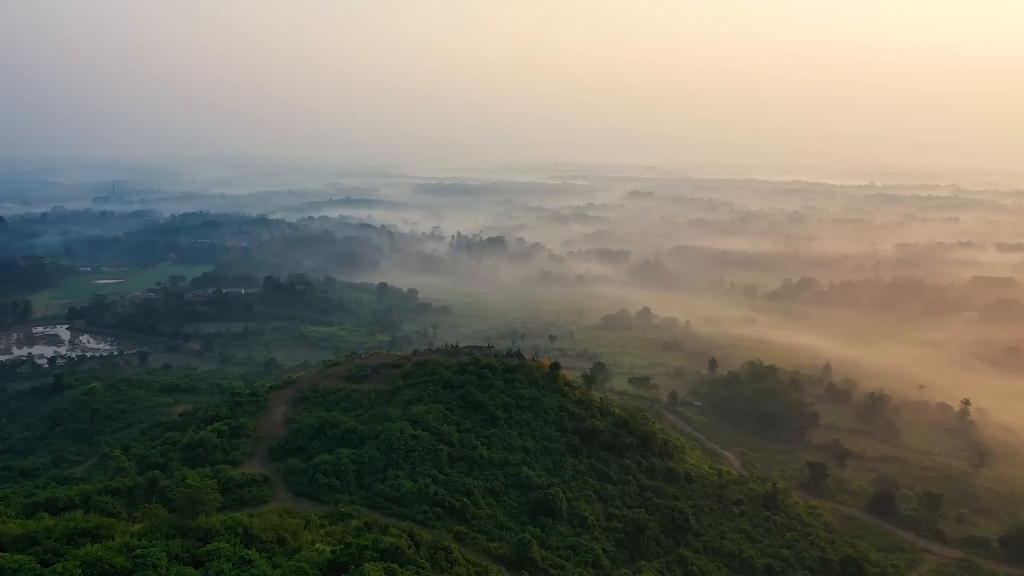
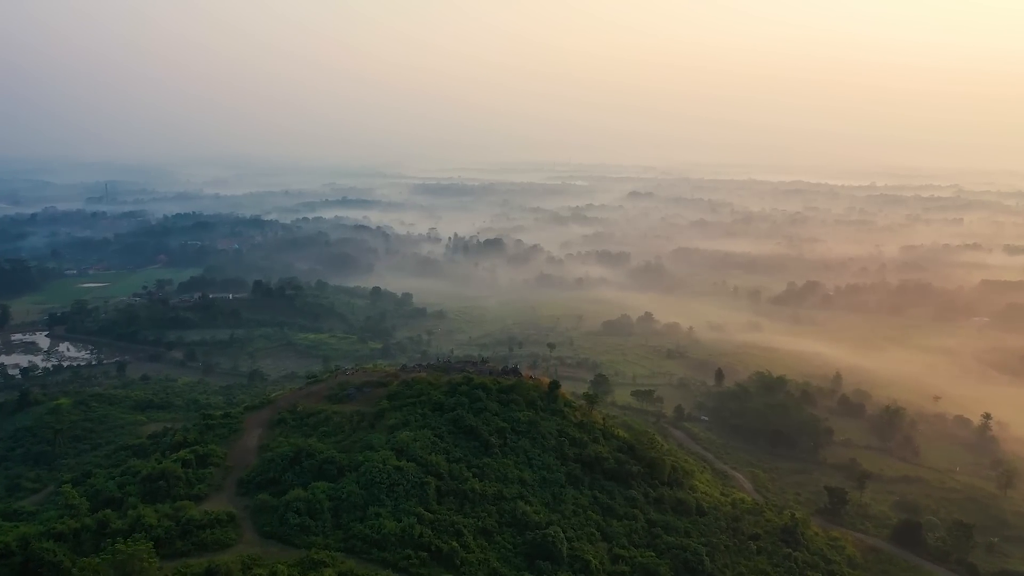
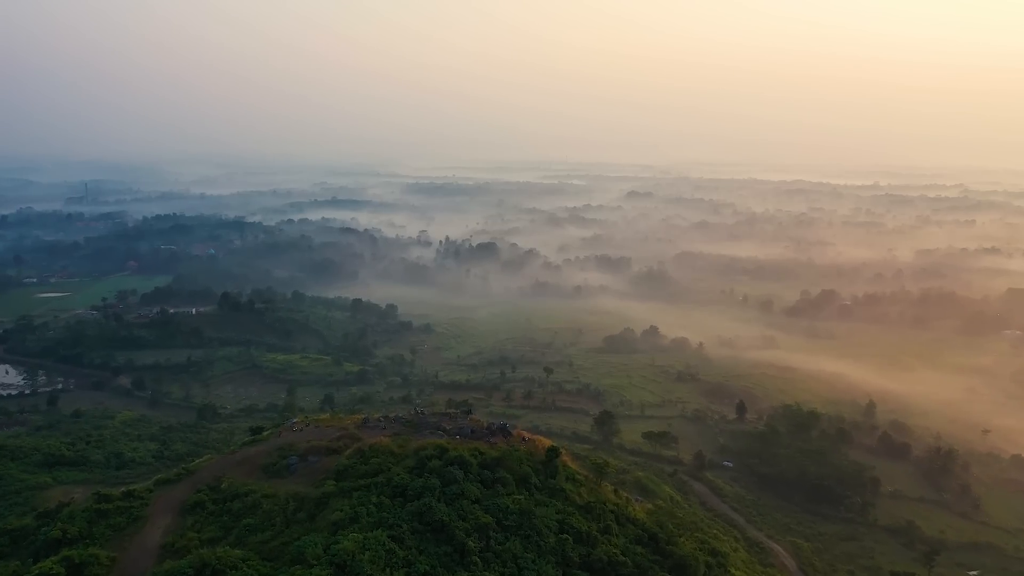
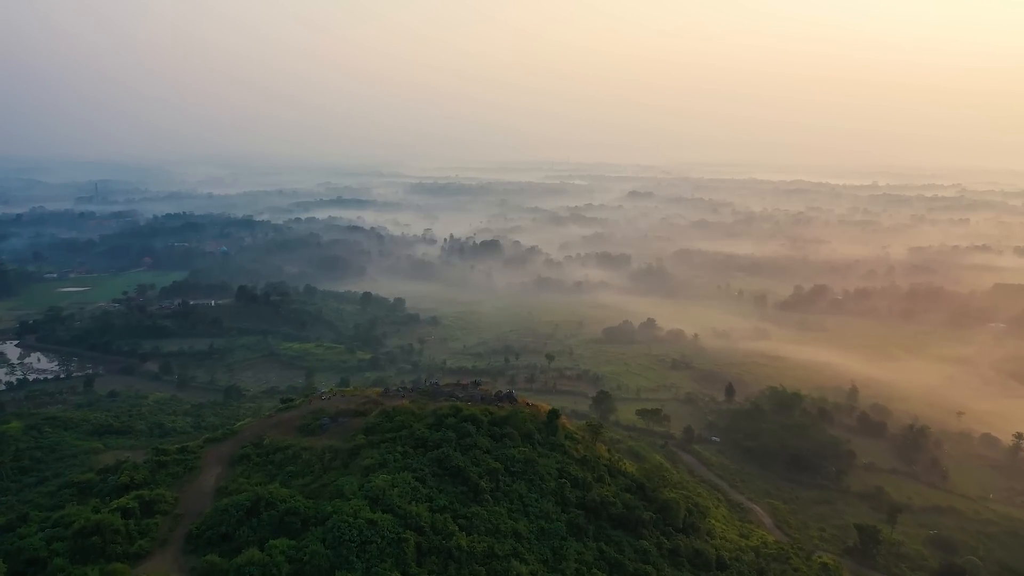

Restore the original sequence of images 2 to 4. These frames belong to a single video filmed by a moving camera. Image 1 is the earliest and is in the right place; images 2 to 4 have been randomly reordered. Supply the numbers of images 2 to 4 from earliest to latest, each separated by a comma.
2, 4, 3
